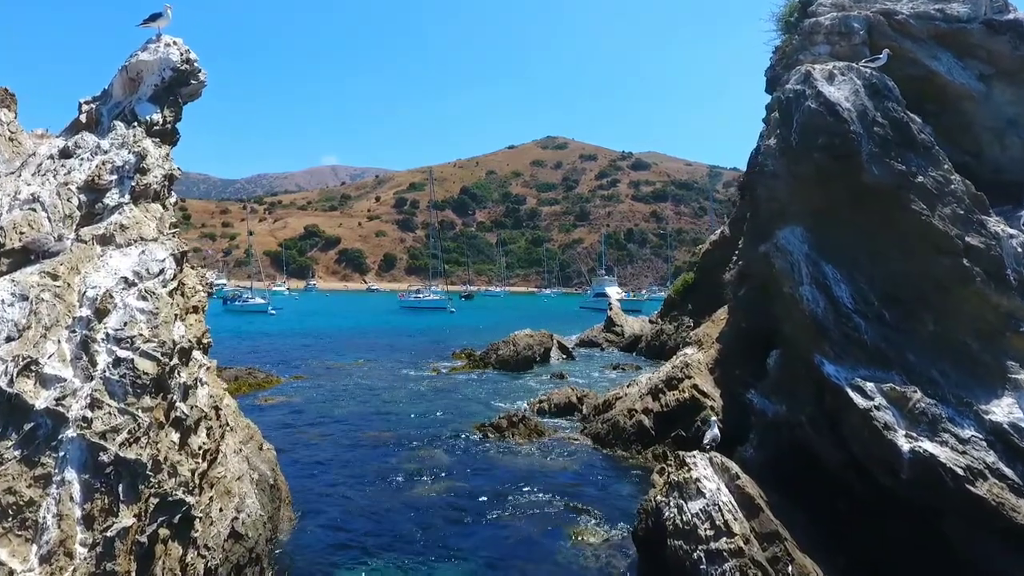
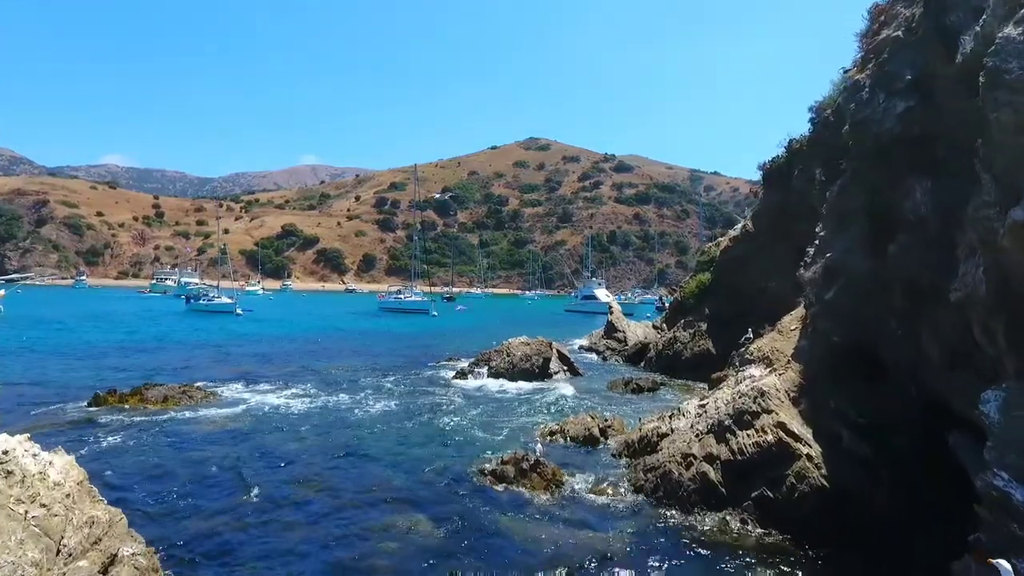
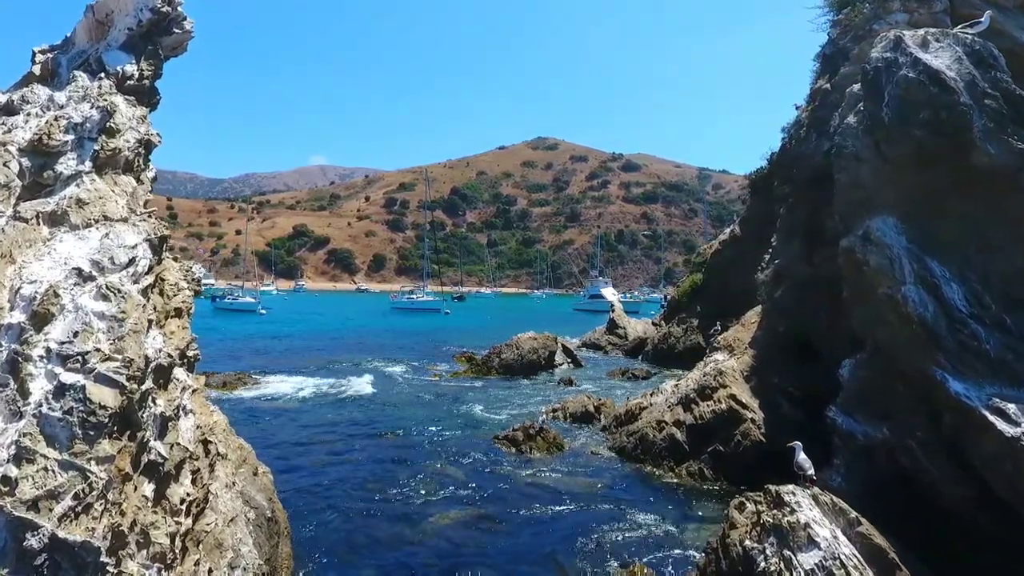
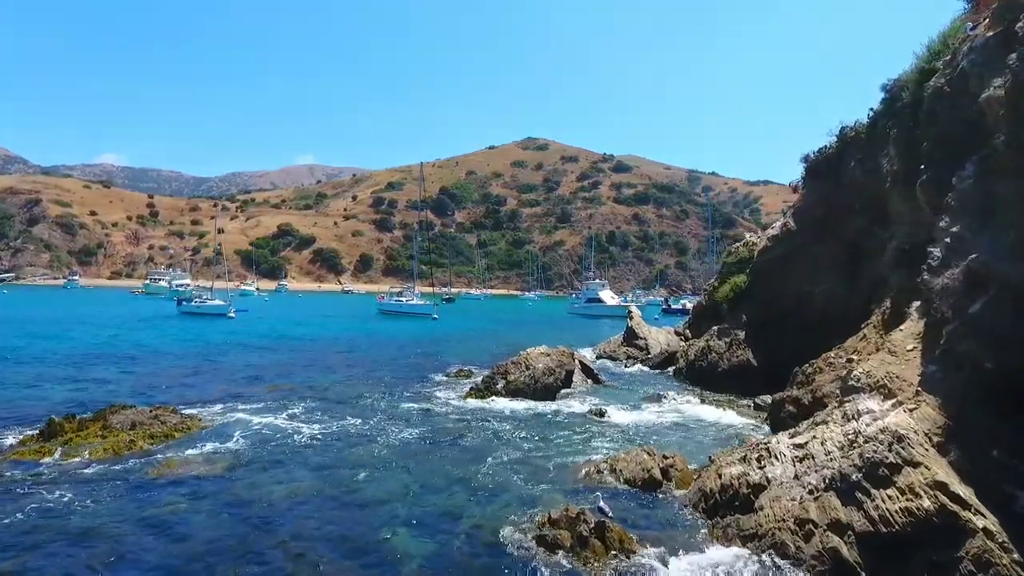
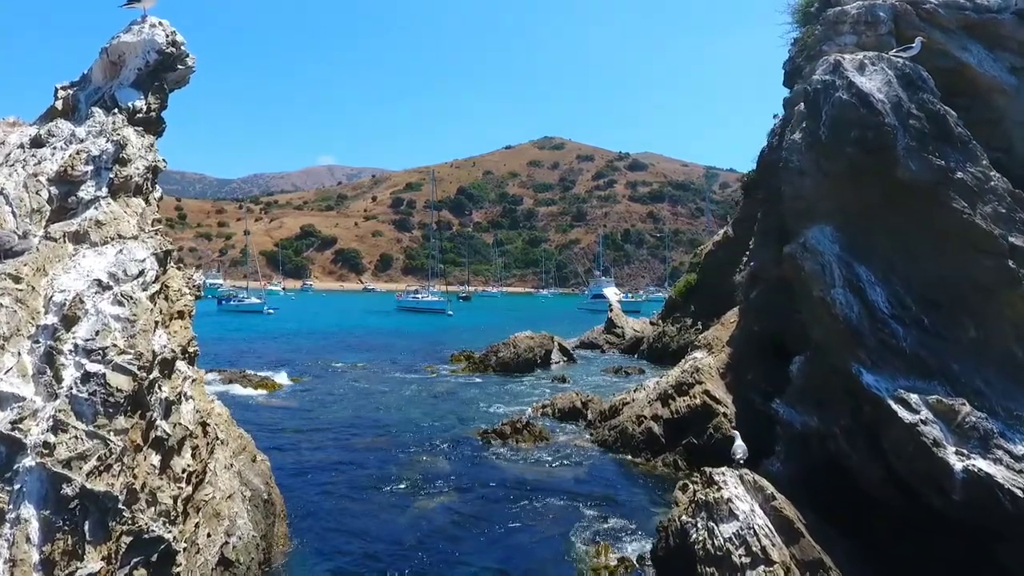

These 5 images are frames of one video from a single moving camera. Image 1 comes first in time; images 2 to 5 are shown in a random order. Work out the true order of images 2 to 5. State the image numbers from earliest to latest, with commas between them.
5, 3, 2, 4
